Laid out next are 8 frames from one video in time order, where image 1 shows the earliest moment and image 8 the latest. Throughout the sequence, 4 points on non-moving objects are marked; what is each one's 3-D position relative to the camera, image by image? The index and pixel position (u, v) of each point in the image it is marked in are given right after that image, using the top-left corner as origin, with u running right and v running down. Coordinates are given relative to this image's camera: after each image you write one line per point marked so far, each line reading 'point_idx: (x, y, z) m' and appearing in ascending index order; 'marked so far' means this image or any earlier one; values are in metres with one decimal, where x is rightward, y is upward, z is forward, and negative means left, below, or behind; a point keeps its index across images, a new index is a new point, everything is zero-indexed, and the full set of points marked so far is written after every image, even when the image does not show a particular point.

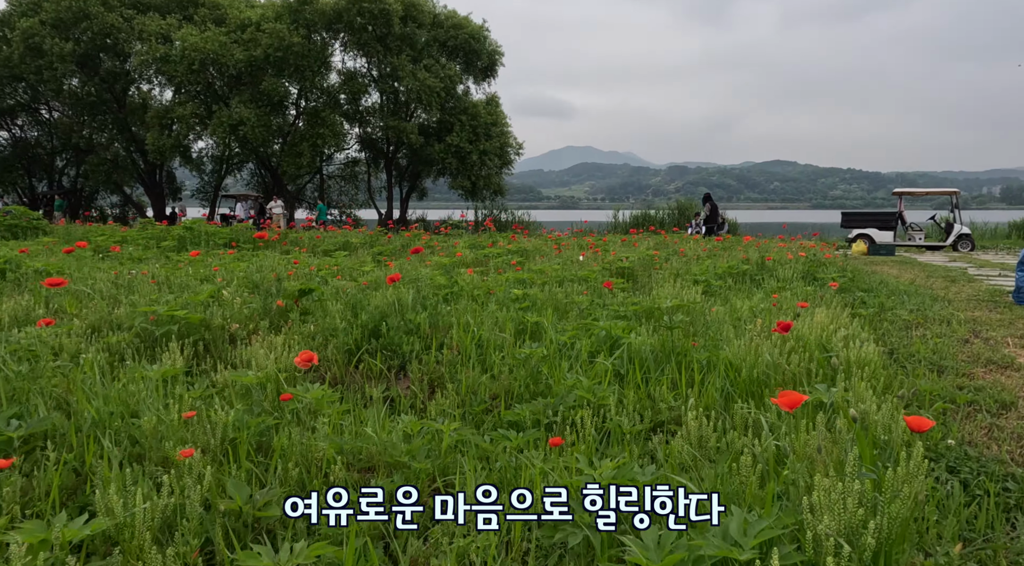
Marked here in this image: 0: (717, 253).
0: (+2.7, +0.4, +10.0) m
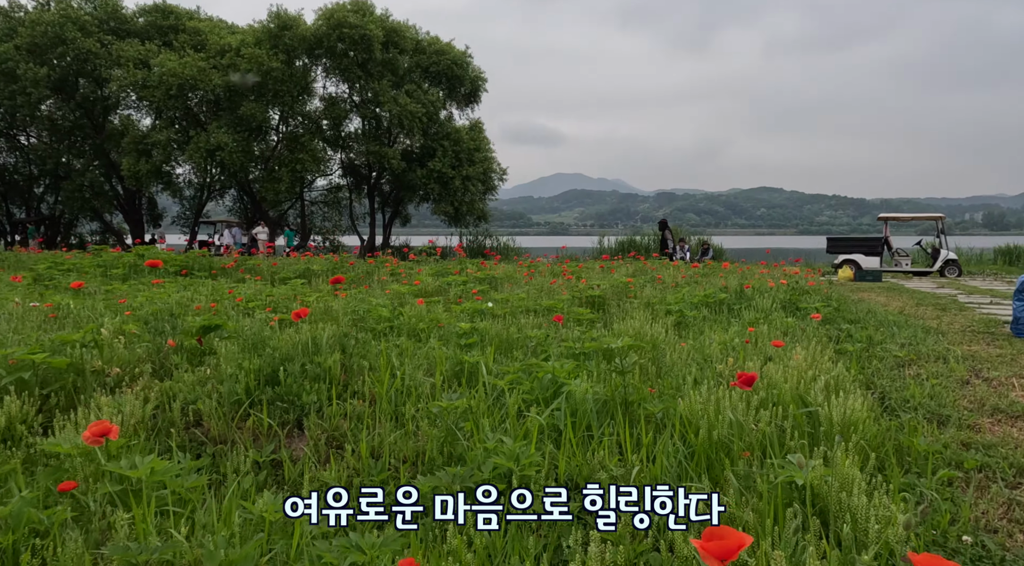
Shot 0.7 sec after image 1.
0: (+2.3, 0.0, +9.5) m
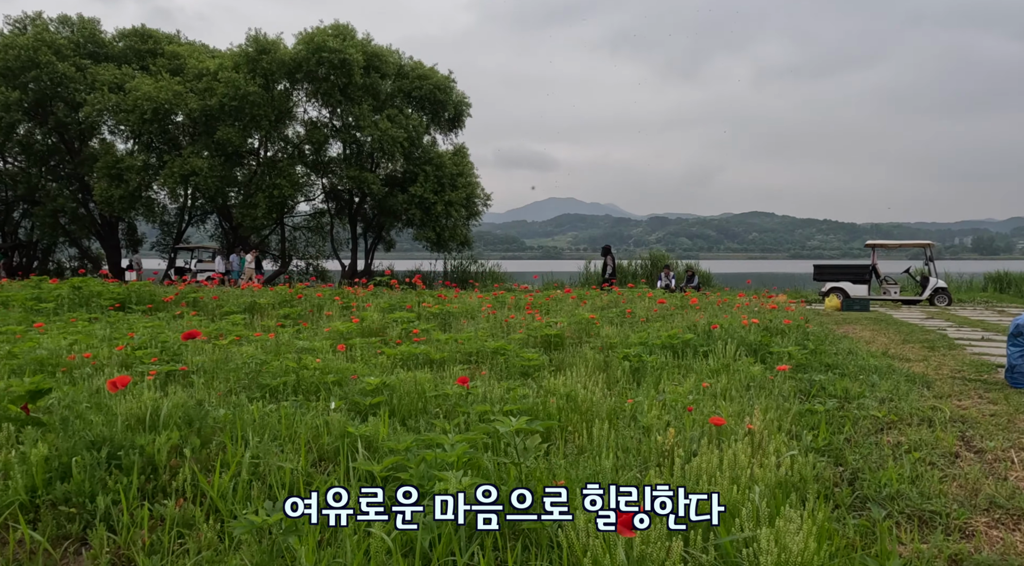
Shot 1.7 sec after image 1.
0: (+1.8, -0.4, +8.9) m
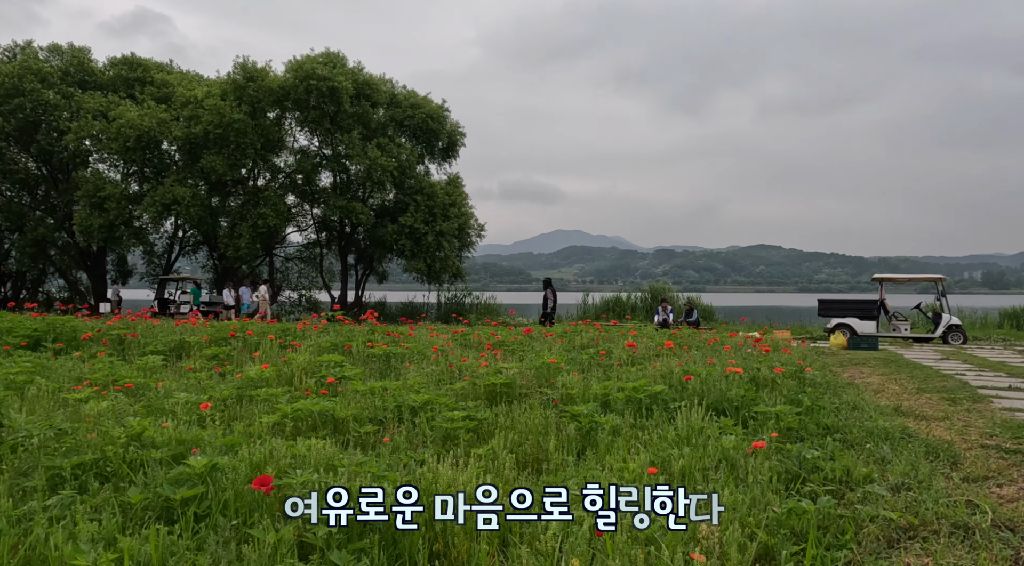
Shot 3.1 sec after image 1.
0: (+1.4, -0.8, +7.8) m
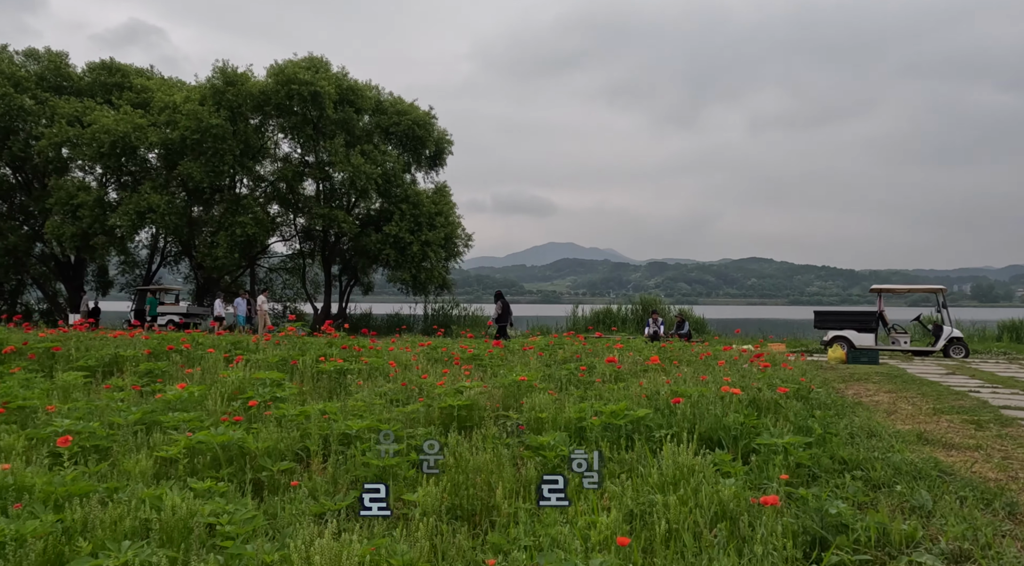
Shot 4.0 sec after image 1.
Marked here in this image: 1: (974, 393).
0: (+1.1, -0.9, +7.0) m
1: (+5.3, -1.3, +8.5) m
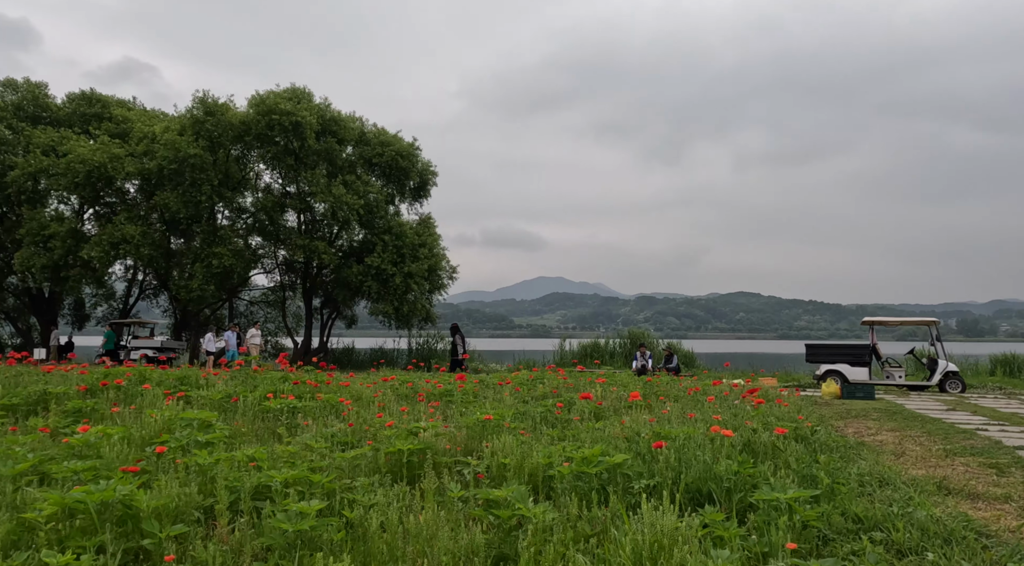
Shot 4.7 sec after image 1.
0: (+0.9, -1.1, +6.3) m
1: (+5.0, -1.6, +7.9) m
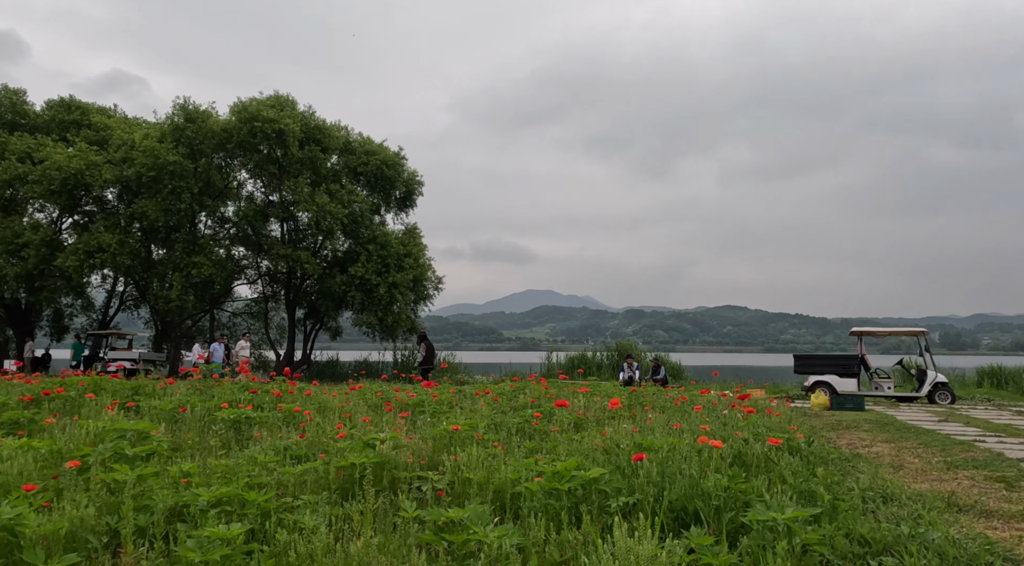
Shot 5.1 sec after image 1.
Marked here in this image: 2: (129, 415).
0: (+0.7, -1.1, +5.9) m
1: (+4.8, -1.6, +7.6) m
2: (-3.0, -1.0, +5.7) m
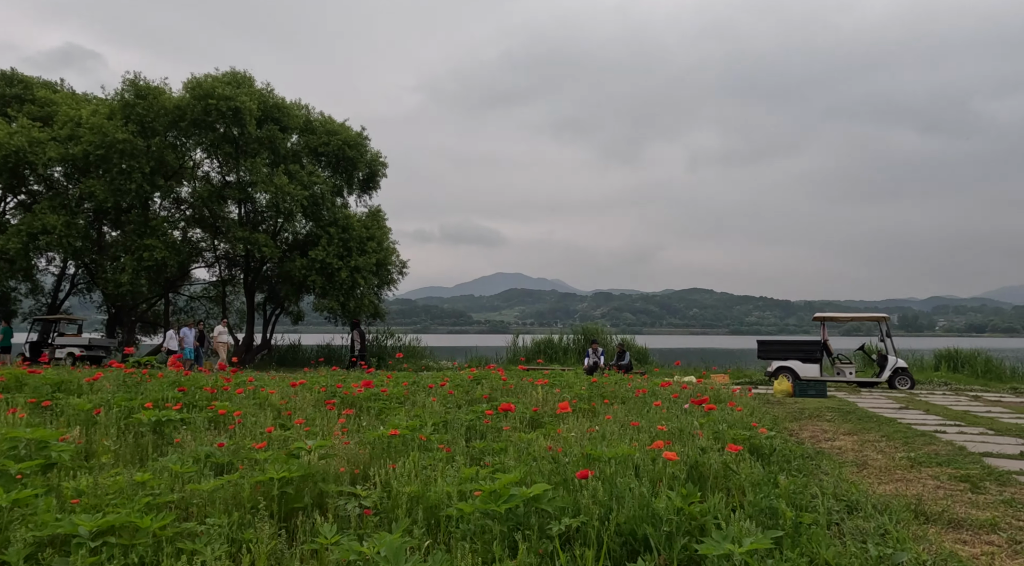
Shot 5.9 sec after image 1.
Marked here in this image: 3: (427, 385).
0: (+0.3, -1.1, +5.6) m
1: (+4.3, -1.5, +7.5) m
2: (-3.3, -0.9, +5.3) m
3: (-1.0, -1.2, +8.6) m
